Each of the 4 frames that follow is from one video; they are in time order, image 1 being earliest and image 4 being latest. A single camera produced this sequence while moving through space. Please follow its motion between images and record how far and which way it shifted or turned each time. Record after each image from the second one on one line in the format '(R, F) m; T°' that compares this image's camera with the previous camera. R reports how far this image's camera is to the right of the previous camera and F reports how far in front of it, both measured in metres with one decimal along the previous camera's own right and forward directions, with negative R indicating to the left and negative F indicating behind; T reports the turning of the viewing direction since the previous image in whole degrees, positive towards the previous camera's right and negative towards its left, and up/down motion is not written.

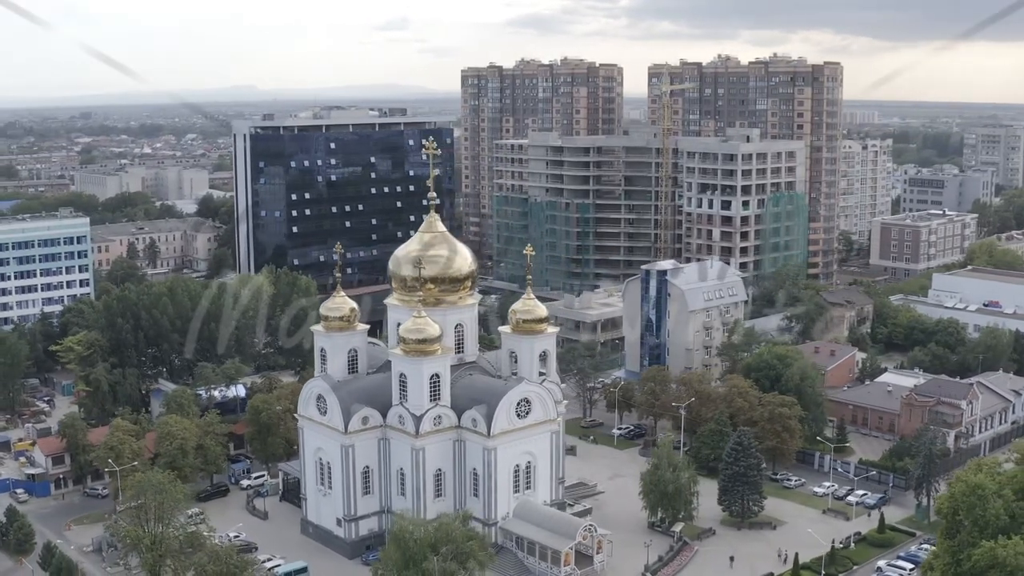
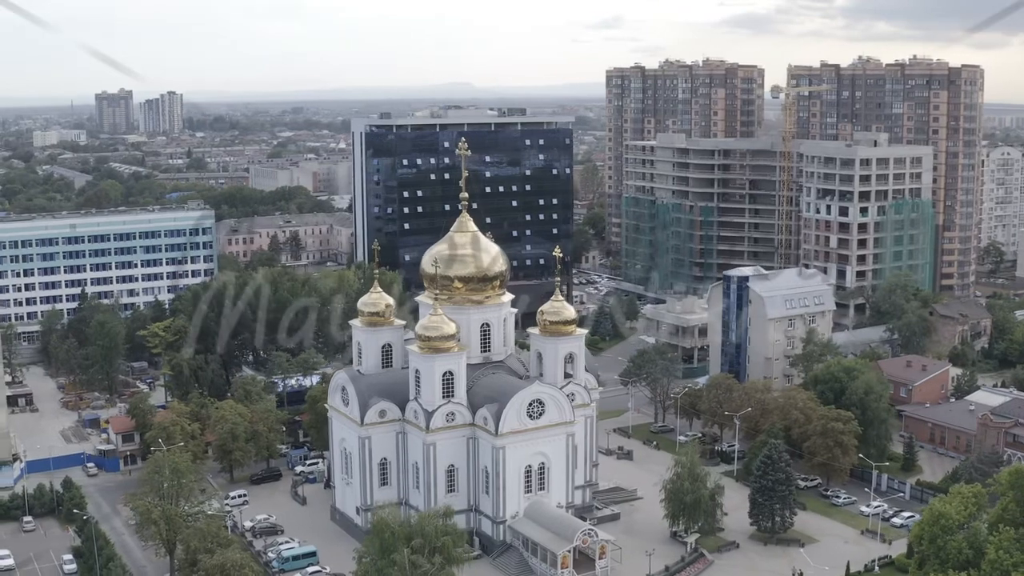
(+5.7, +0.3) m; -11°
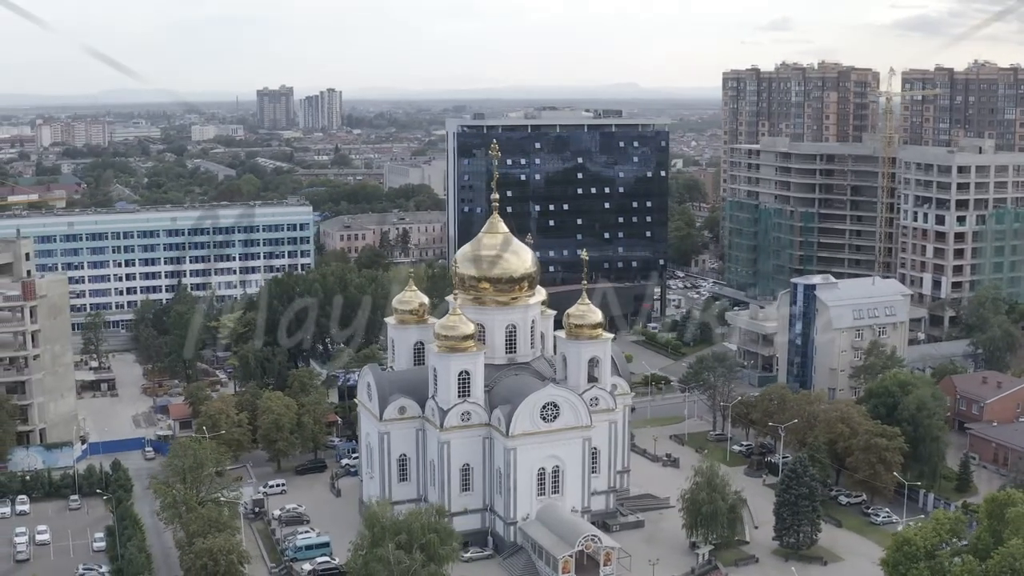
(+4.4, +0.3) m; -8°
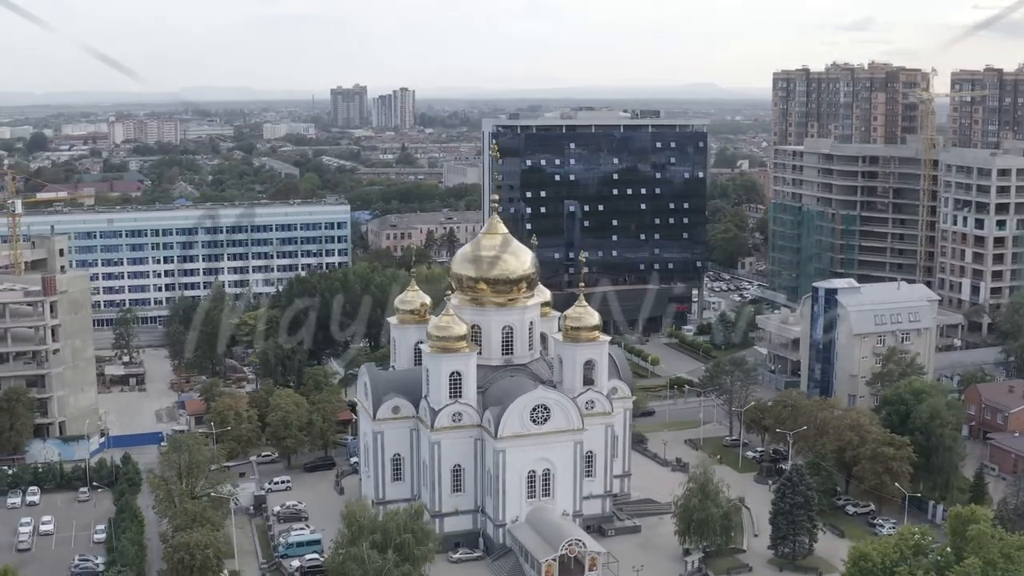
(+2.6, +0.2) m; -4°
